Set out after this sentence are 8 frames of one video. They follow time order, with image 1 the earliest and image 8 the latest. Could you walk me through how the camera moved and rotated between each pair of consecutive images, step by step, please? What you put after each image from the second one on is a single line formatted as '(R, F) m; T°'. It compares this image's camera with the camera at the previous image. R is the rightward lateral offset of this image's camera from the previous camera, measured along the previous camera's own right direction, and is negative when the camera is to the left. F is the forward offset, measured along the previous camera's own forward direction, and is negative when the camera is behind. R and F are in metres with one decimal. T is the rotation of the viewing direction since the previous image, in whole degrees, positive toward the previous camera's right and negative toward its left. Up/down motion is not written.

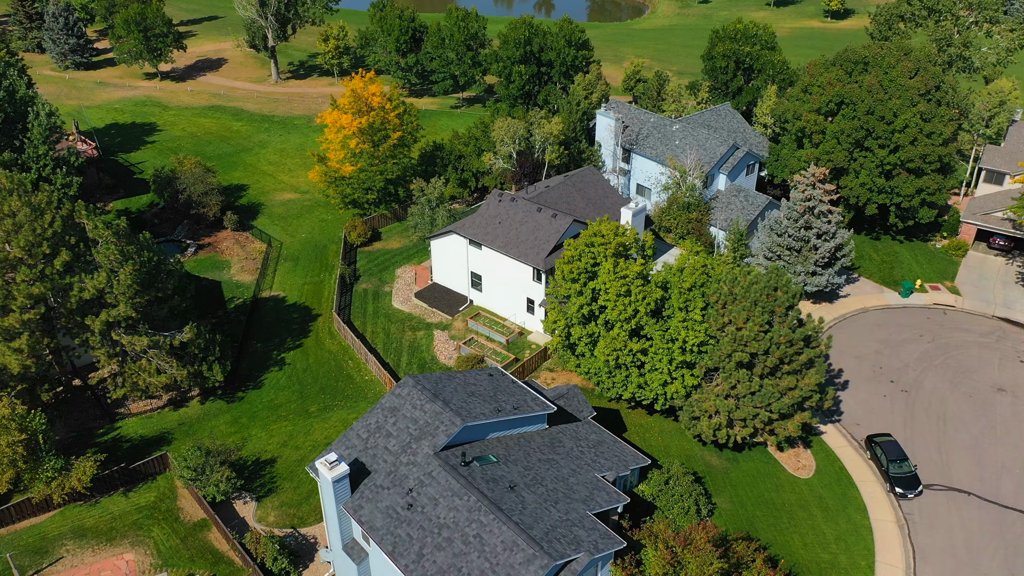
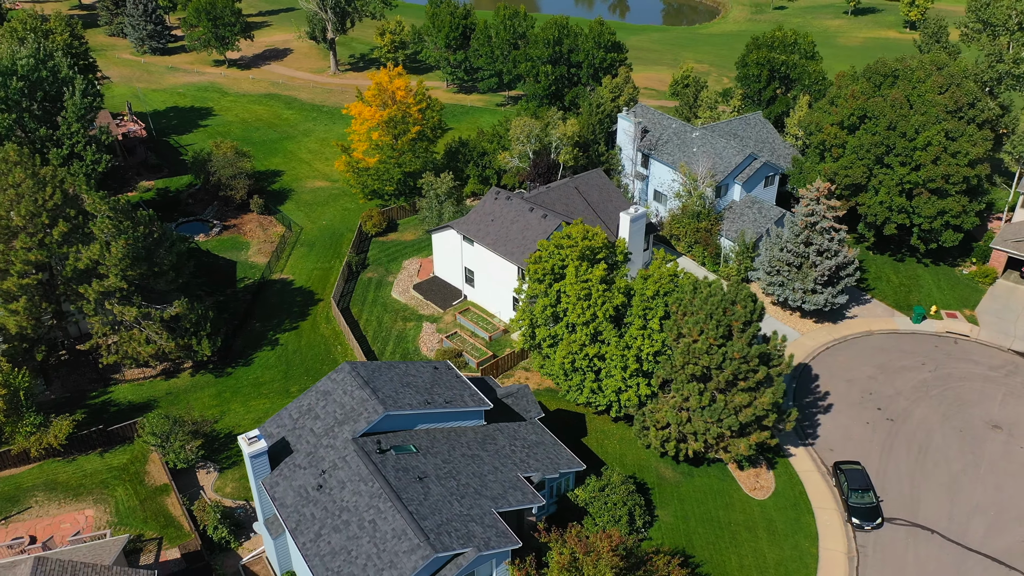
(+5.1, 0.0) m; -6°
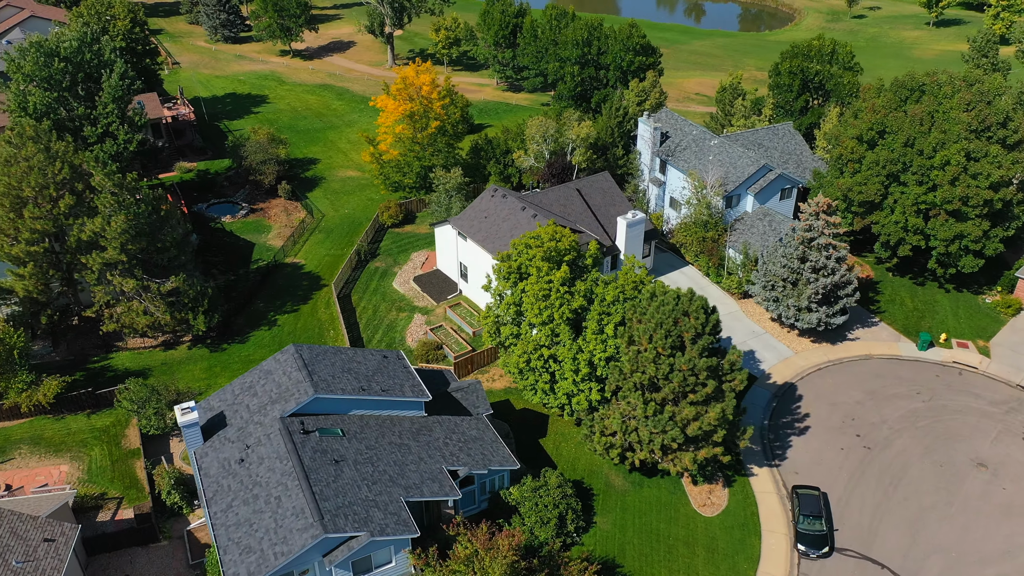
(+5.1, 0.0) m; -6°
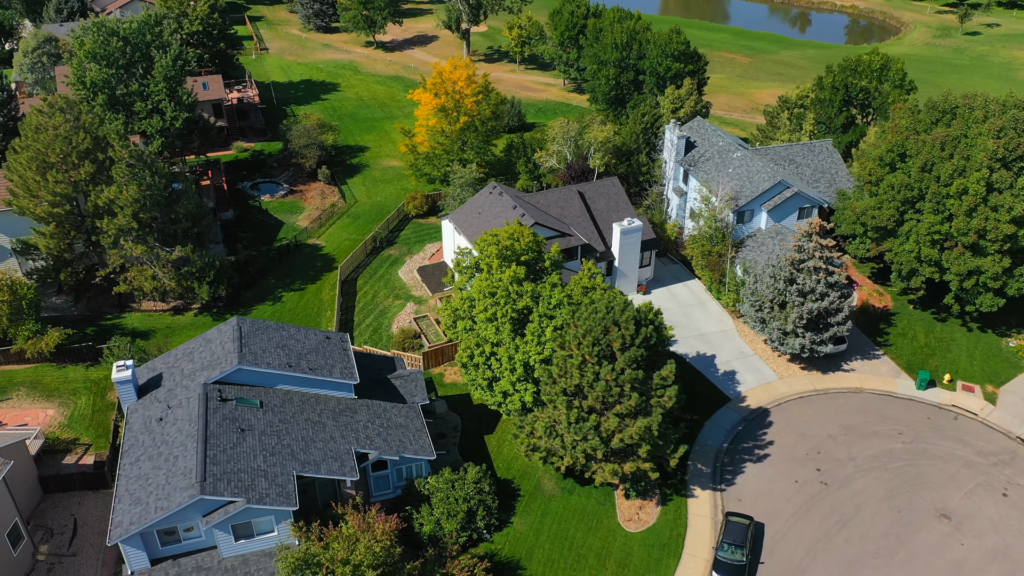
(+6.7, +0.2) m; -8°
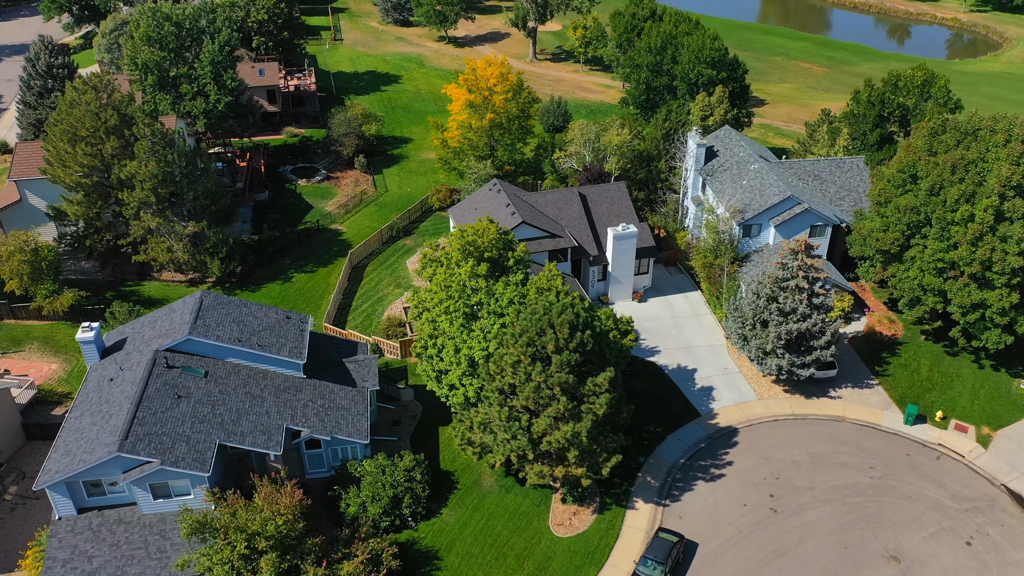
(+5.9, +0.1) m; -7°
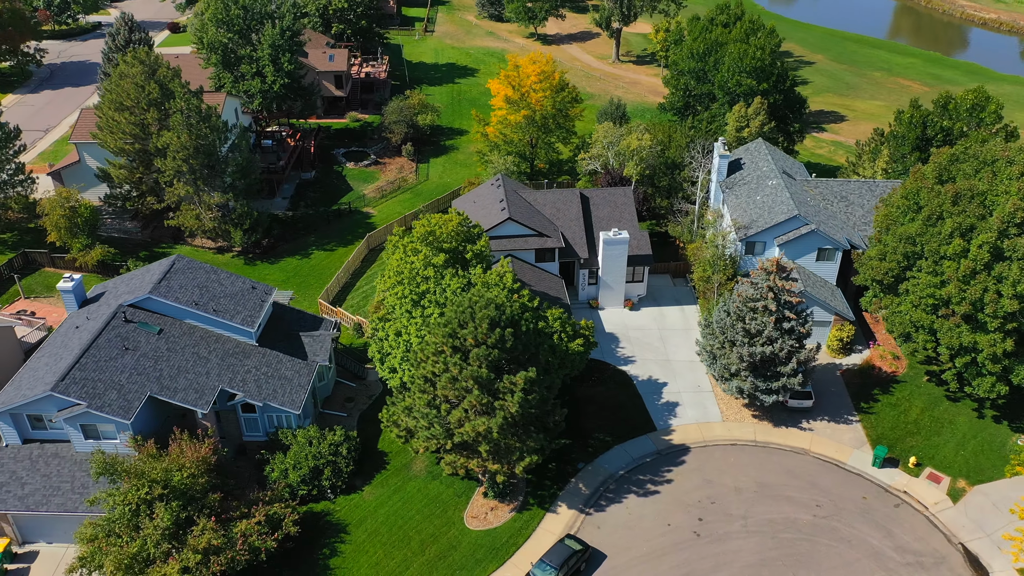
(+7.3, +0.2) m; -9°
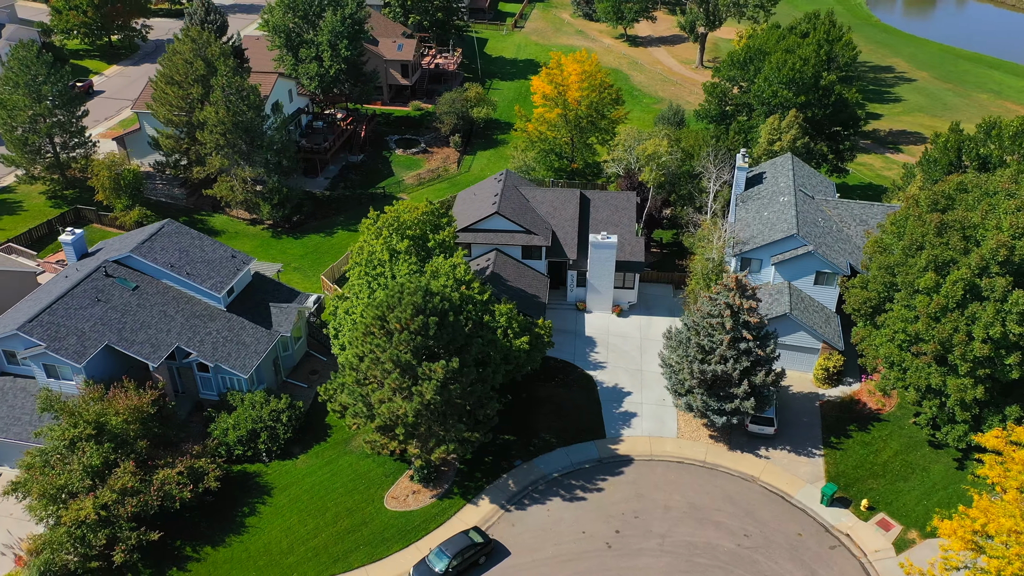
(+7.3, +0.3) m; -9°
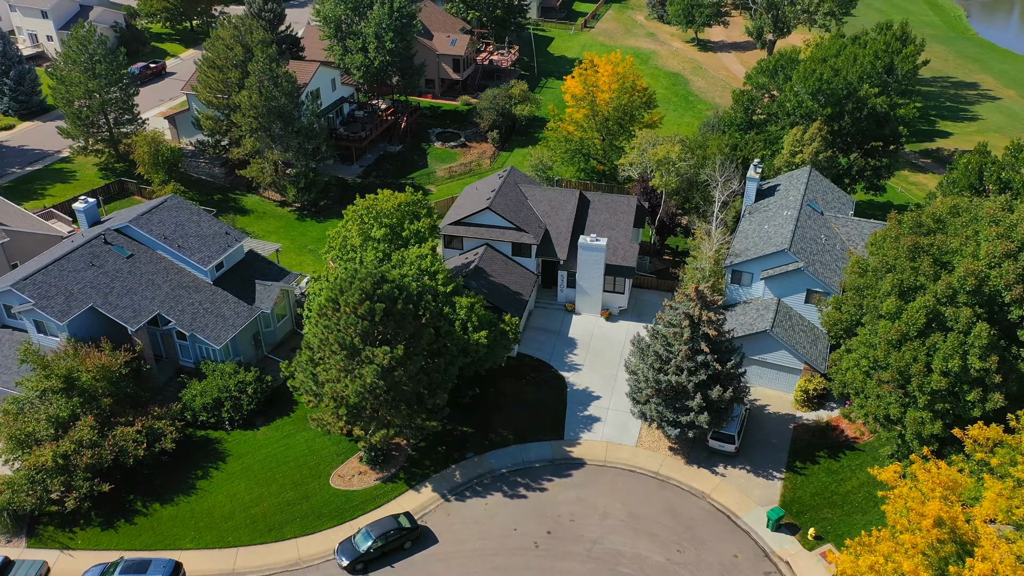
(+5.7, +0.1) m; -7°
